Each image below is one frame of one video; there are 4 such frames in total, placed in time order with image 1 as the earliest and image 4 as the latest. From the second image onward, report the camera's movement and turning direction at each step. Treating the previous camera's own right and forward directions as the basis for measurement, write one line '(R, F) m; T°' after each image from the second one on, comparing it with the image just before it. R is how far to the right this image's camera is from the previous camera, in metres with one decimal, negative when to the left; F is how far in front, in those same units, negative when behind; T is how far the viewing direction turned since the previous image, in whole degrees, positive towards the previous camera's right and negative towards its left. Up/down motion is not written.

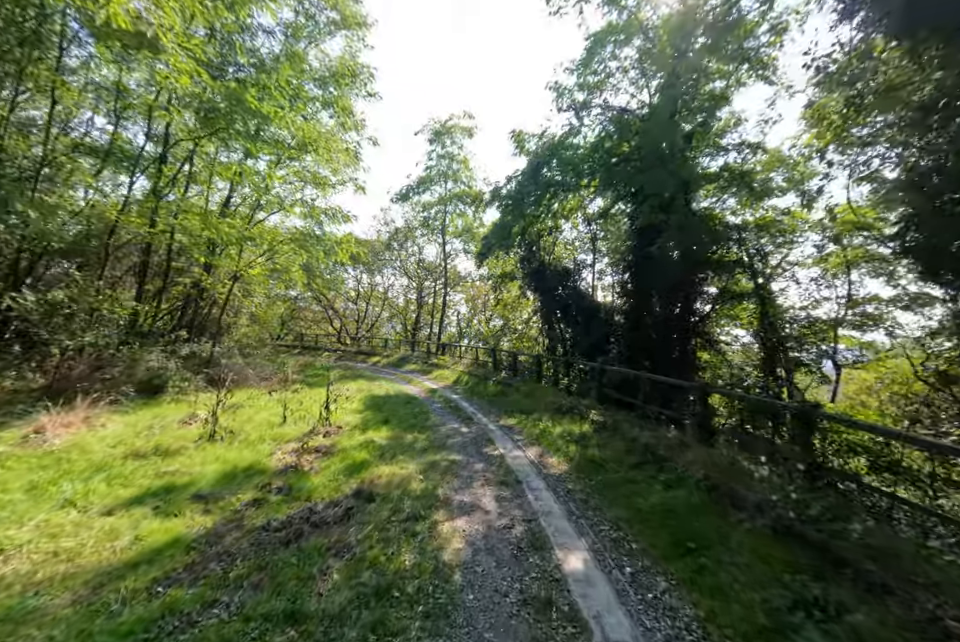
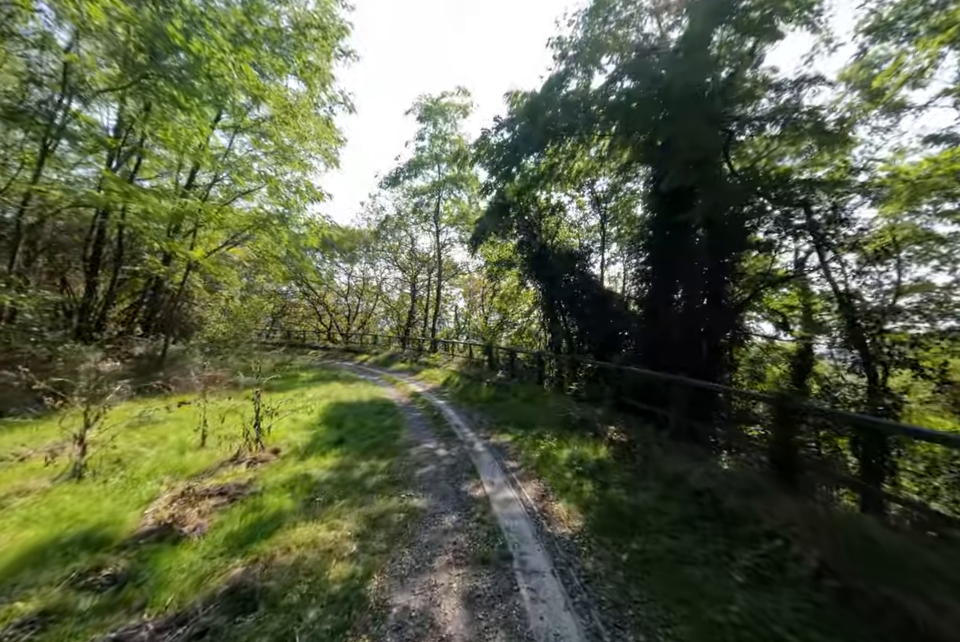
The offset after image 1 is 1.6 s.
(+0.3, +1.8) m; 0°
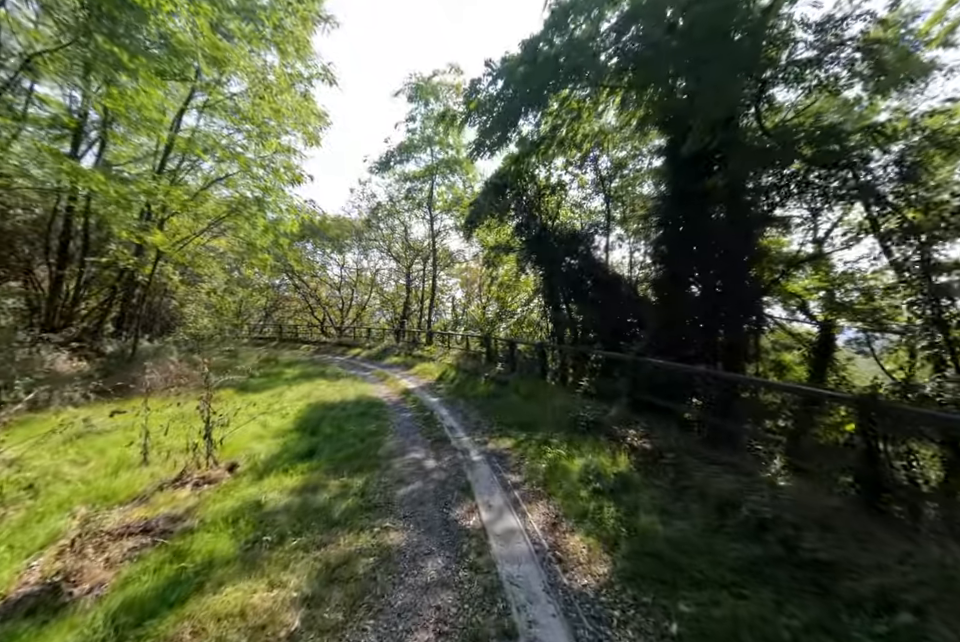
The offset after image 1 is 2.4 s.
(+0.1, +0.9) m; 0°
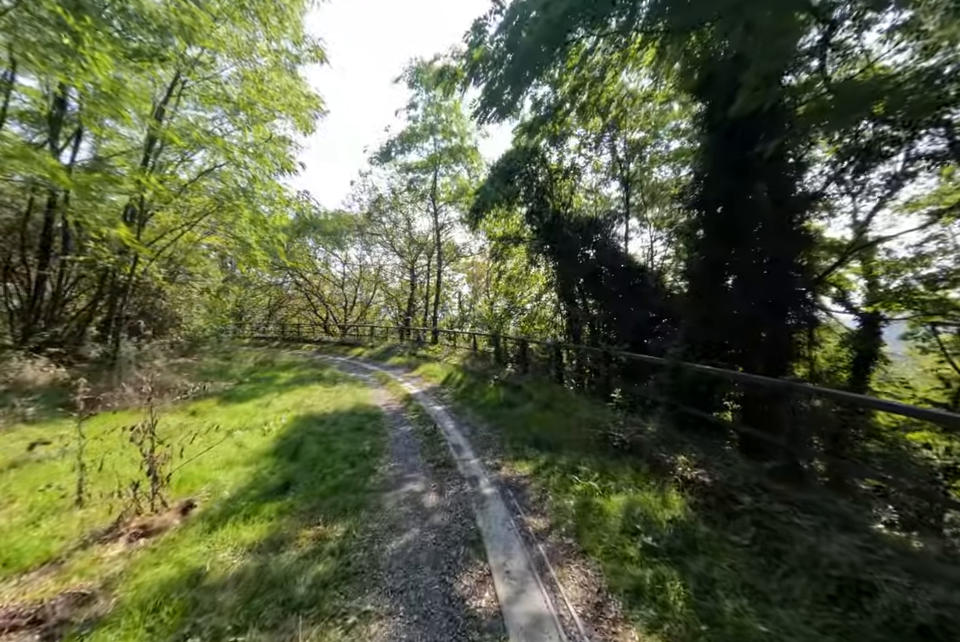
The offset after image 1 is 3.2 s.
(0.0, +1.0) m; -1°
